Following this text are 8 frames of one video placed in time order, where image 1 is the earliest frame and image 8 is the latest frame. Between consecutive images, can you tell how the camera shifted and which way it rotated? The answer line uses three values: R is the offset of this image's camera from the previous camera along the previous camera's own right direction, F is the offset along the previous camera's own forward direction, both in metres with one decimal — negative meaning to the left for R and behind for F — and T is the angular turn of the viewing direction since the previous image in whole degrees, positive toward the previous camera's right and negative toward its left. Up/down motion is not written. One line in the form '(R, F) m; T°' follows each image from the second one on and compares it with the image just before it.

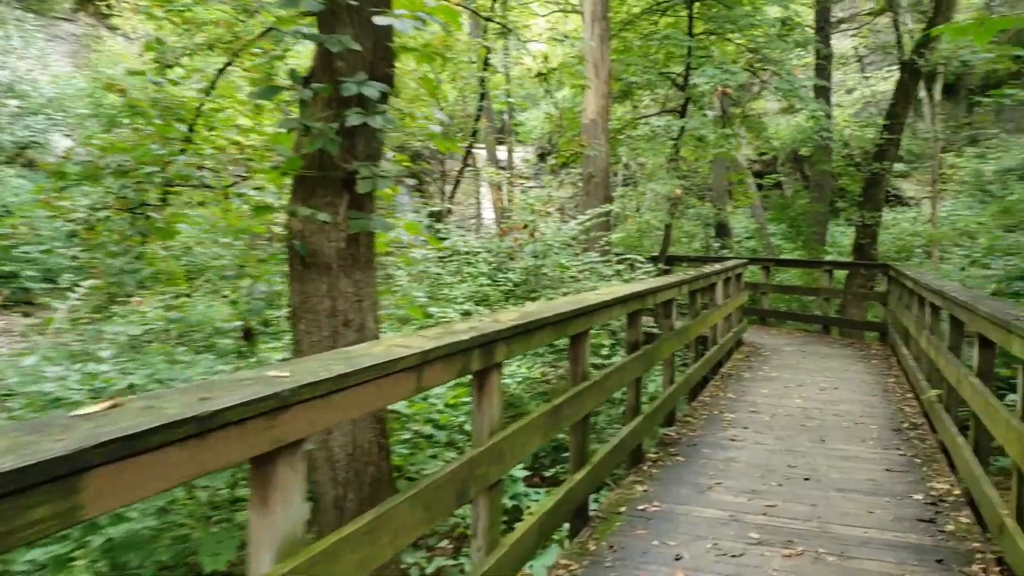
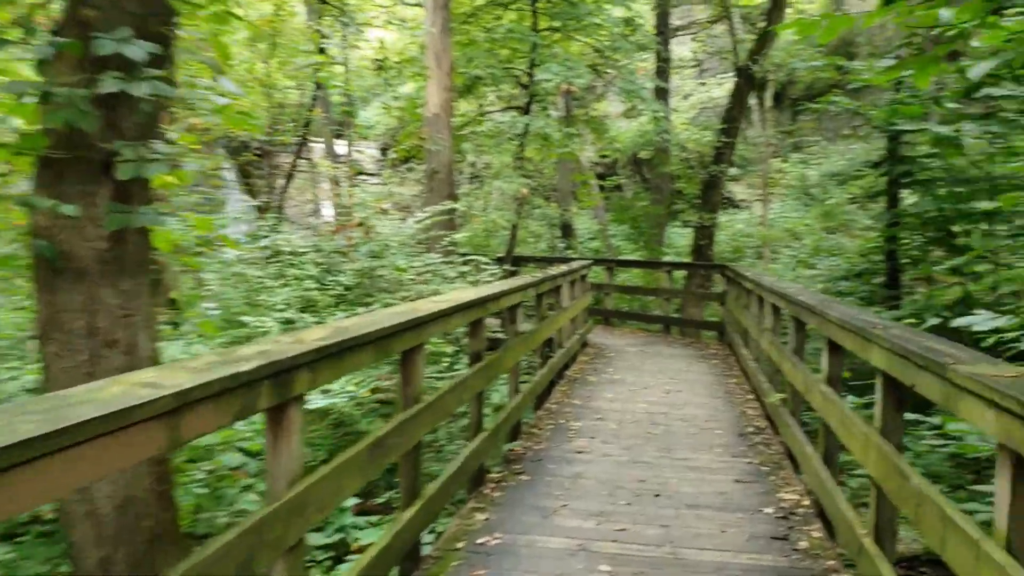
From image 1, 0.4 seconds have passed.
(+0.1, +0.3) m; +10°
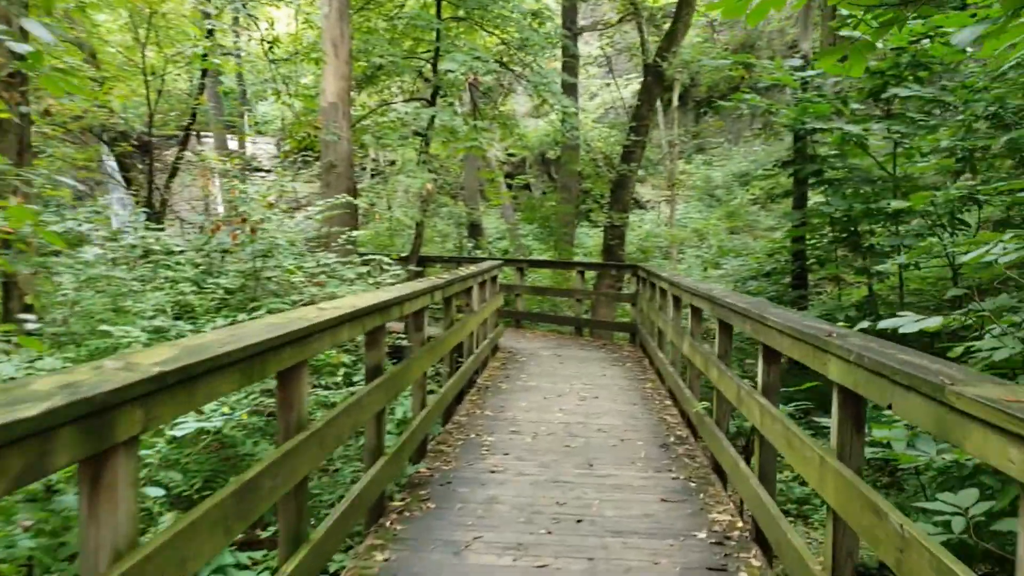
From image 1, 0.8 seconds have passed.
(0.0, +0.3) m; +6°
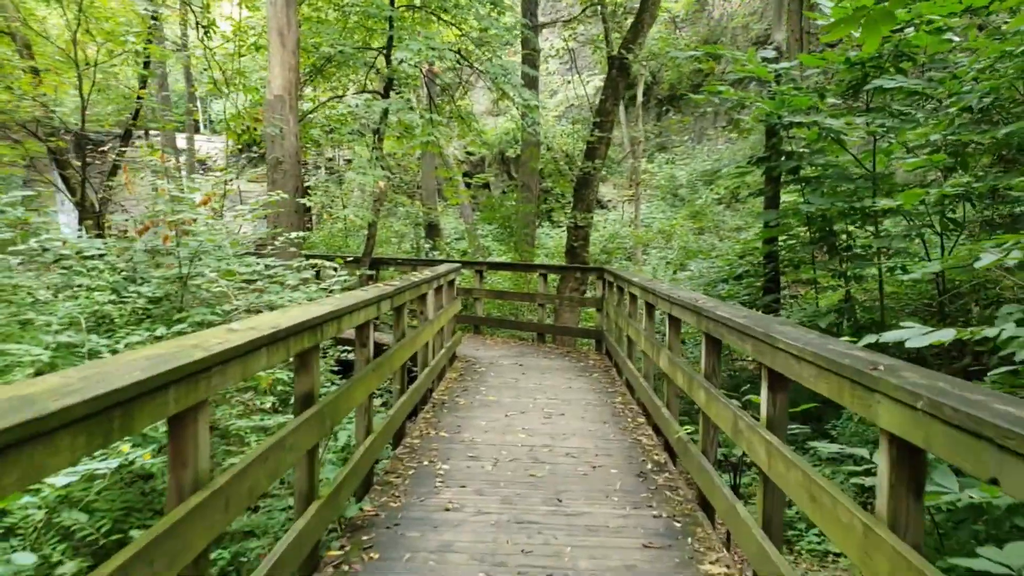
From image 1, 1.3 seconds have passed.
(0.0, +0.4) m; +3°
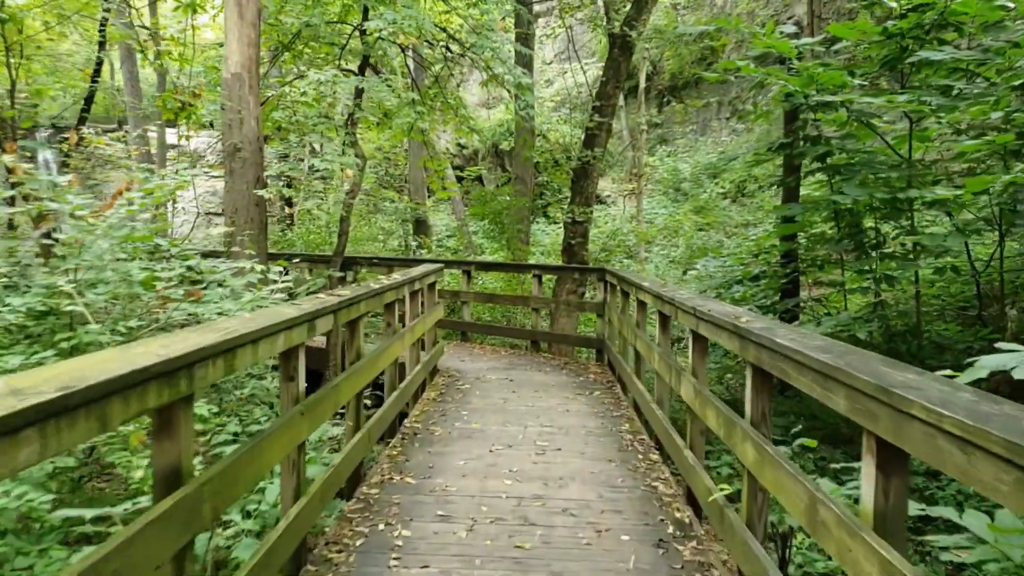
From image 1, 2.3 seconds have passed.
(+0.1, +0.7) m; 0°
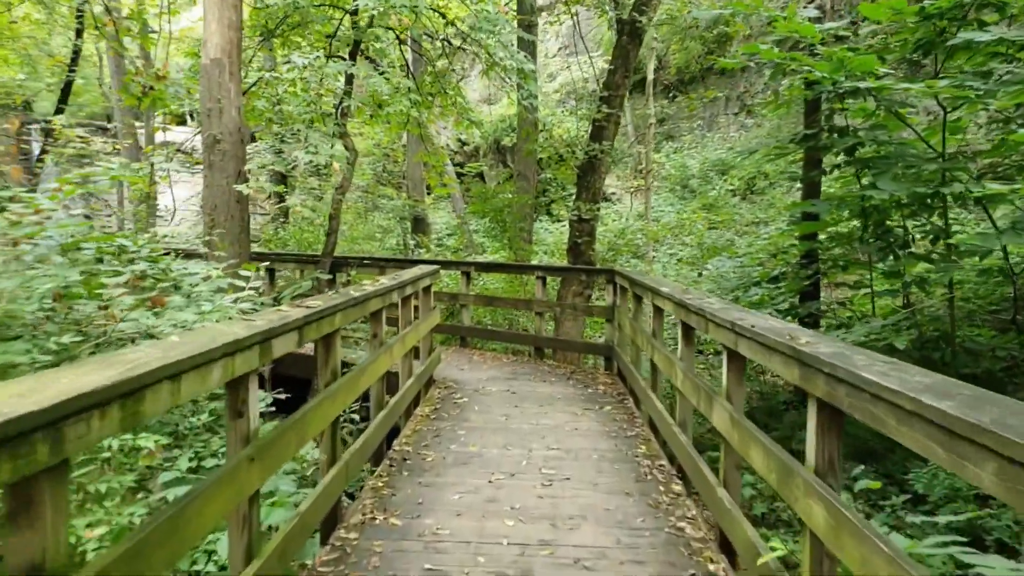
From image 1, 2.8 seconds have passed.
(0.0, +0.4) m; 0°
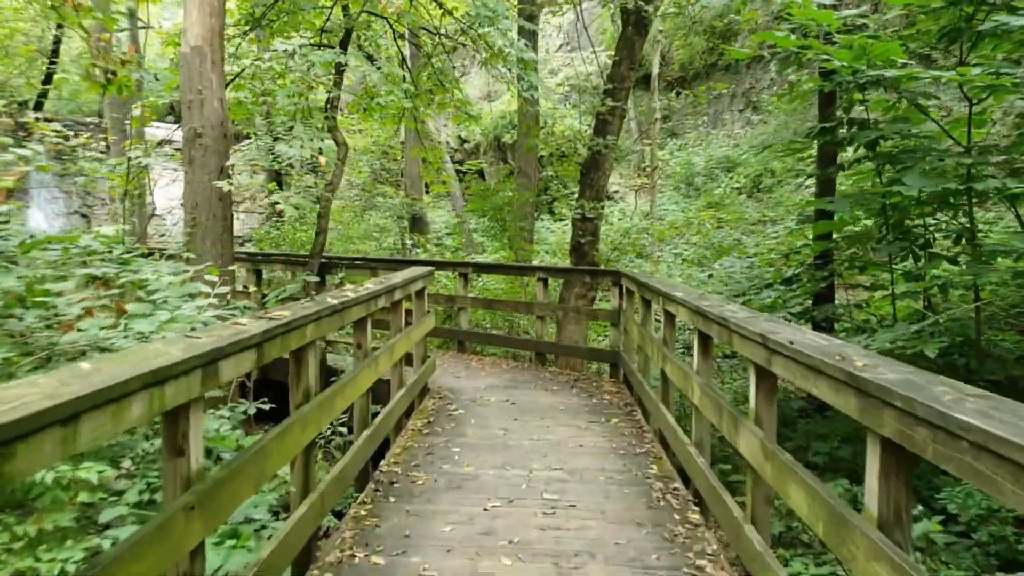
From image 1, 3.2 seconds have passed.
(0.0, +0.3) m; 0°
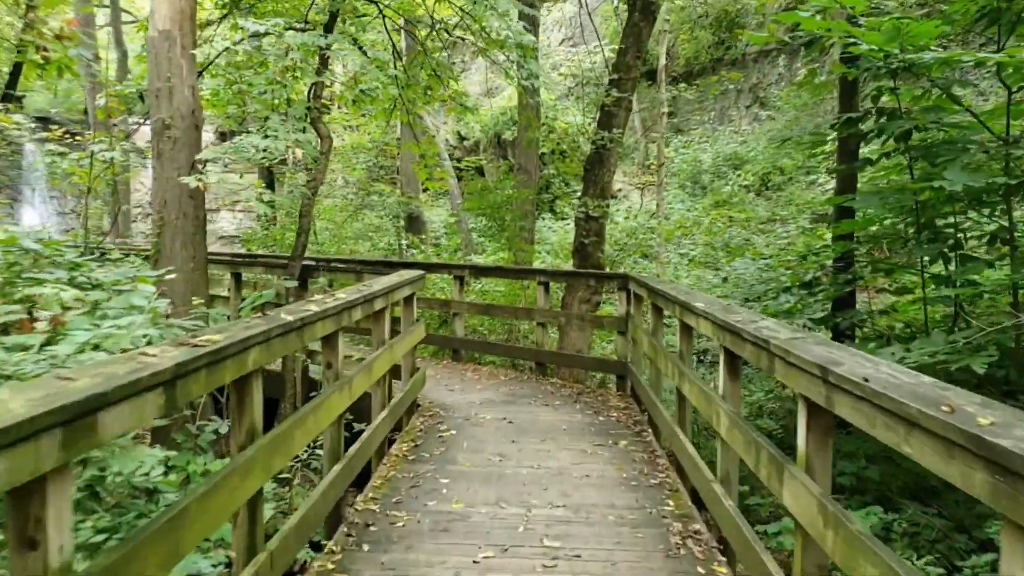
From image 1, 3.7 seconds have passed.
(0.0, +0.4) m; 0°
